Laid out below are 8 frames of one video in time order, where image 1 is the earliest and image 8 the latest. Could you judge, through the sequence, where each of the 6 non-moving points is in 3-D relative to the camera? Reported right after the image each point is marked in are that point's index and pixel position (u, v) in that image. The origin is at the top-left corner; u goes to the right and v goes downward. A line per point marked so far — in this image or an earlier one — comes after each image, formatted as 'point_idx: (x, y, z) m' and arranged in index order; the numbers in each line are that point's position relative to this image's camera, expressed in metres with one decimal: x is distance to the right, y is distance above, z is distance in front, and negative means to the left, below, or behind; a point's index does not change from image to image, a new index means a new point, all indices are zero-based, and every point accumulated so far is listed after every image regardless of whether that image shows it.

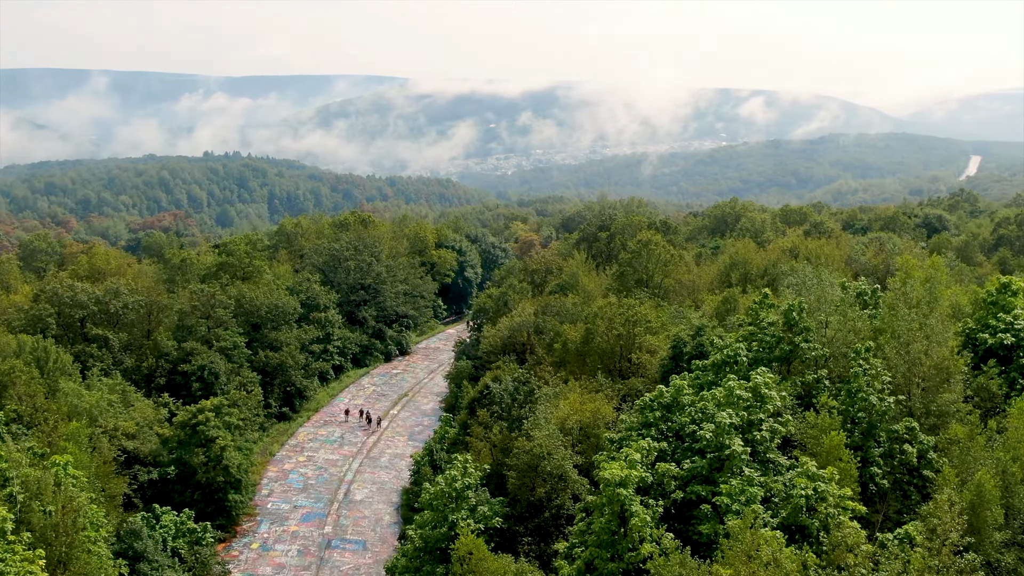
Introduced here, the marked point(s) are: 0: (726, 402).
0: (+3.9, -2.1, +19.0) m
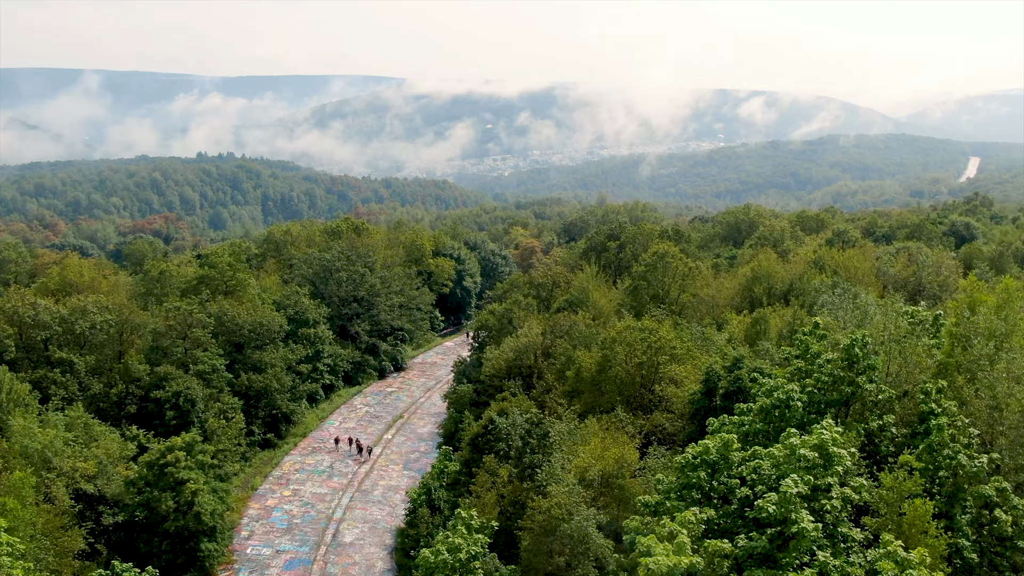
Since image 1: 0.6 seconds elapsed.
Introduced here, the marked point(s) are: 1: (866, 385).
0: (+4.2, -2.7, +15.7) m
1: (+6.4, -1.8, +18.6) m
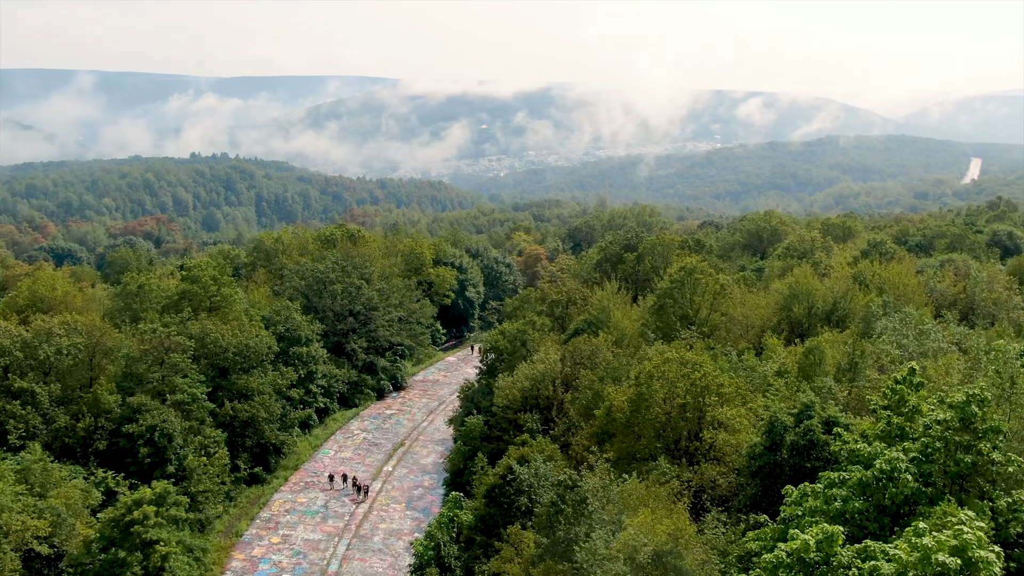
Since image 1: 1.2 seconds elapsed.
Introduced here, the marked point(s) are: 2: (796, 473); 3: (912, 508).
0: (+4.7, -3.3, +12.0) m
1: (+6.9, -2.4, +15.0) m
2: (+5.2, -3.4, +19.2) m
3: (+5.7, -3.1, +14.7) m
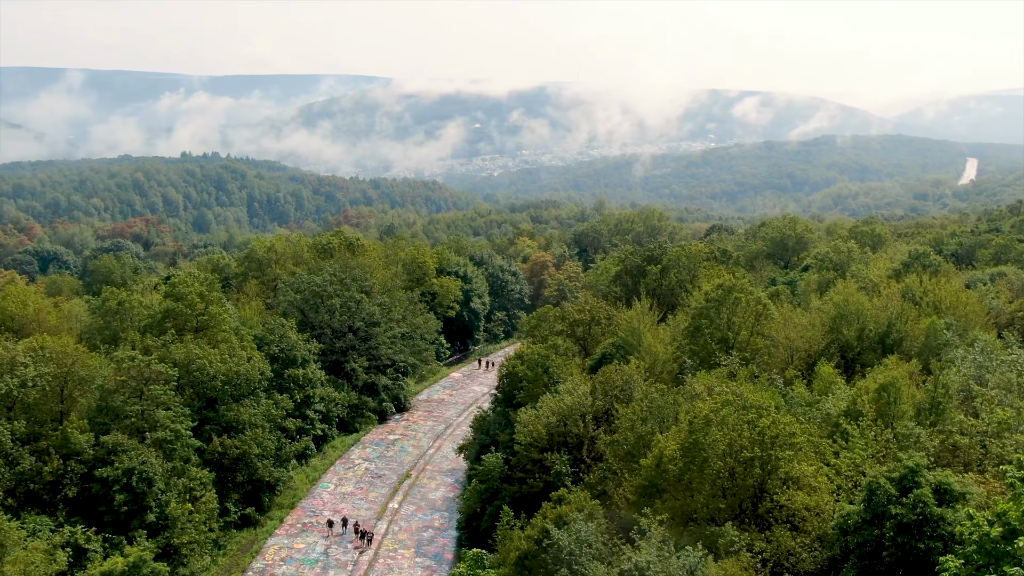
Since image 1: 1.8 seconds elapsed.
0: (+5.5, -3.9, +8.6) m
1: (+7.7, -3.0, +11.6) m
2: (+6.0, -4.1, +15.8) m
3: (+6.4, -3.8, +11.3) m
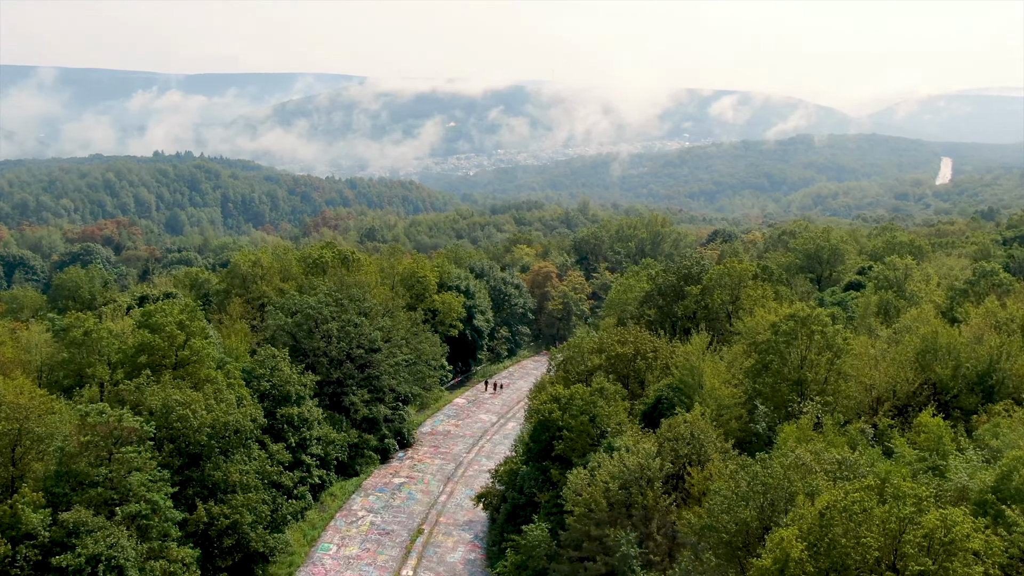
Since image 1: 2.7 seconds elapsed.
0: (+7.1, -4.8, +3.9) m
1: (+9.2, -3.9, +7.0) m
2: (+7.4, -4.9, +11.2) m
3: (+7.9, -4.6, +6.7) m
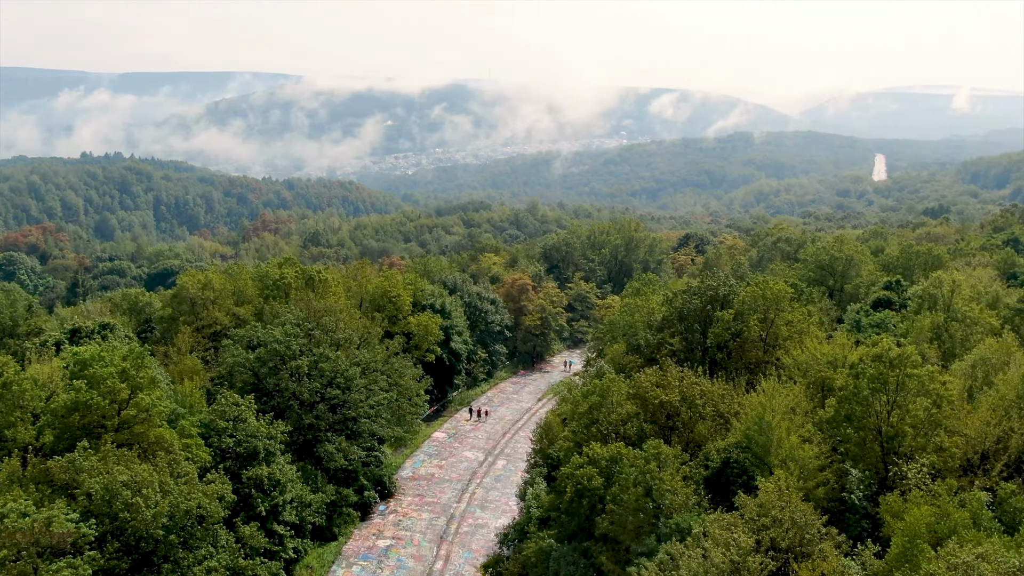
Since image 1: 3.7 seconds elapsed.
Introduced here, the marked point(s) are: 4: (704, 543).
0: (+9.2, -5.6, -0.8) m
1: (+11.2, -4.7, +2.3) m
2: (+9.1, -5.7, +6.4) m
3: (+9.9, -5.4, +1.9) m
4: (+3.4, -4.6, +18.6) m
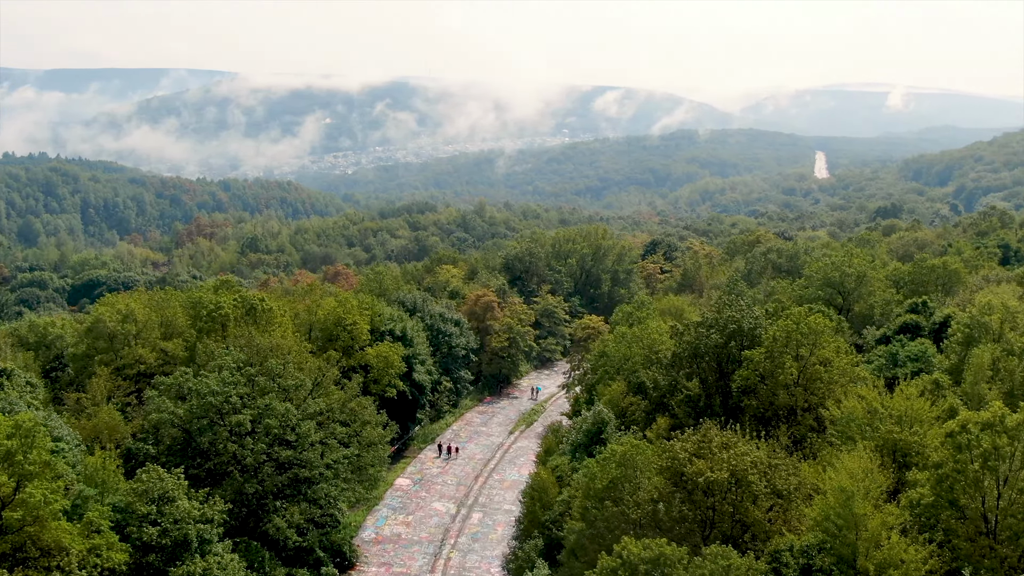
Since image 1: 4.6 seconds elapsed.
0: (+10.8, -6.5, -5.7) m
1: (+12.5, -5.5, -2.5) m
2: (+10.3, -6.6, +1.5) m
3: (+11.3, -6.3, -2.9) m
4: (+3.9, -5.5, +13.4) m
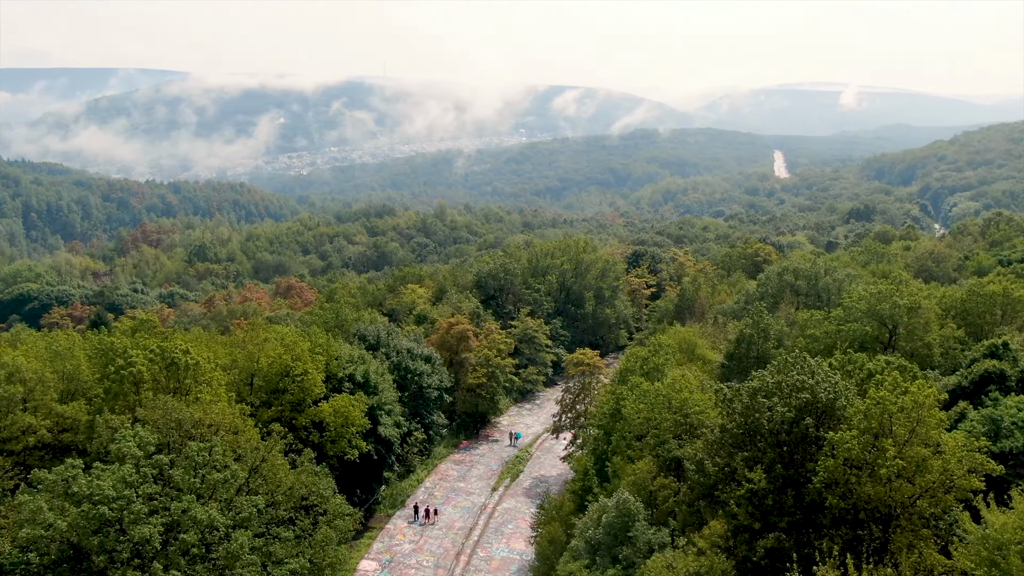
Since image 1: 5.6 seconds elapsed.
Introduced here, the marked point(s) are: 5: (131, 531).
0: (+12.3, -7.6, -12.2) m
1: (+13.9, -6.7, -8.9) m
2: (+11.4, -7.7, -5.1) m
3: (+12.7, -7.4, -9.4) m
4: (+4.6, -6.7, +6.5) m
5: (-7.2, -4.7, +19.8) m
